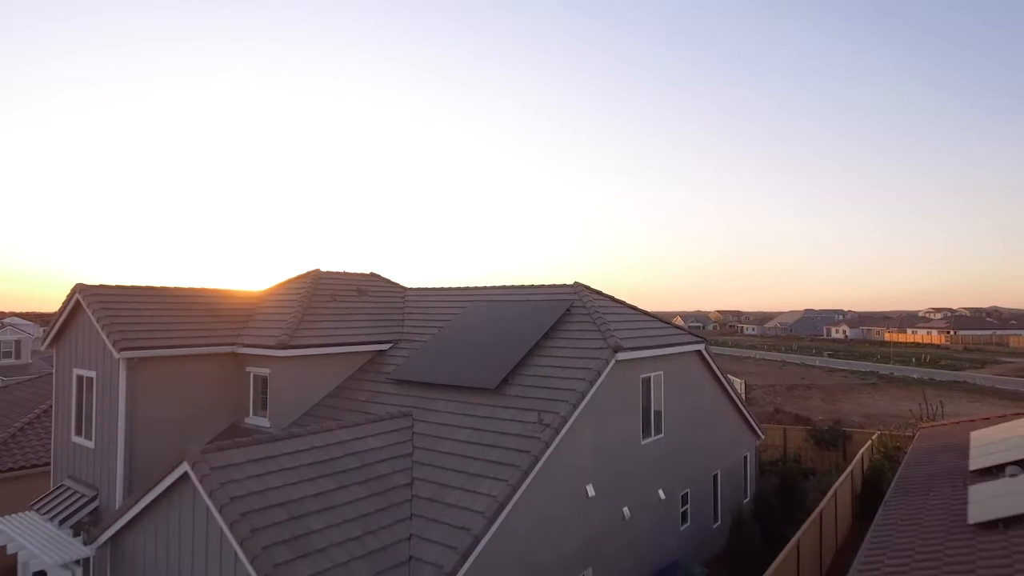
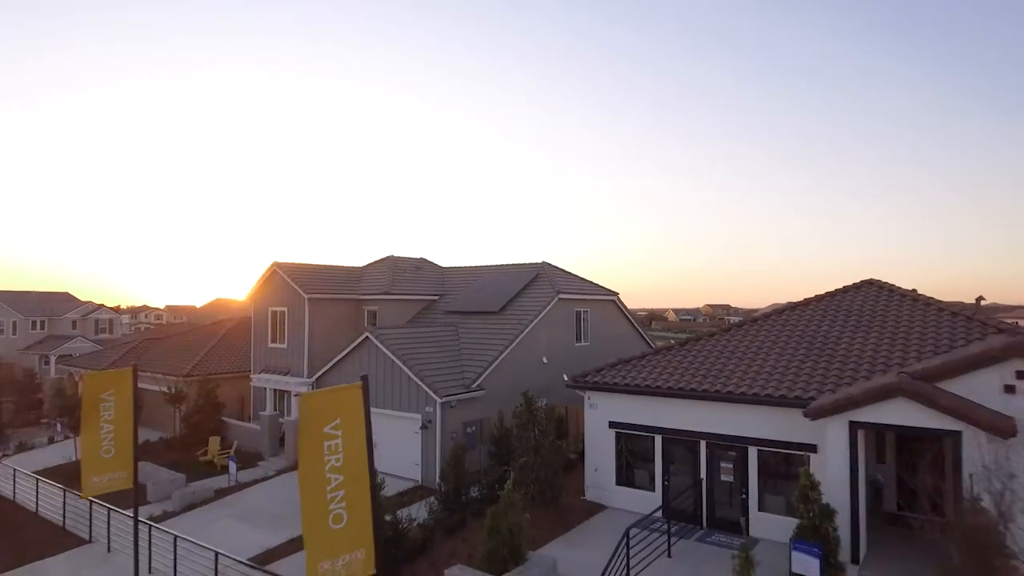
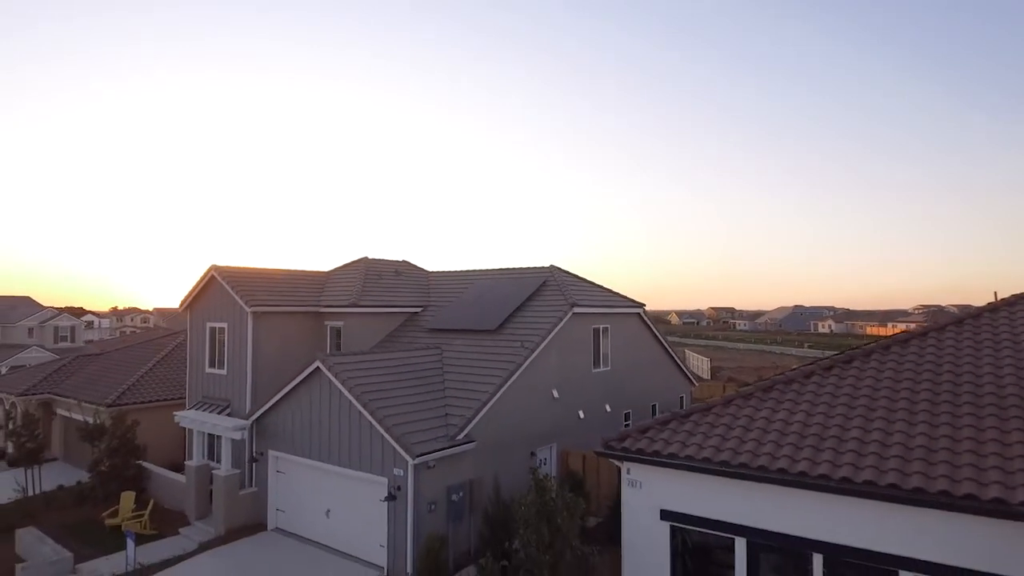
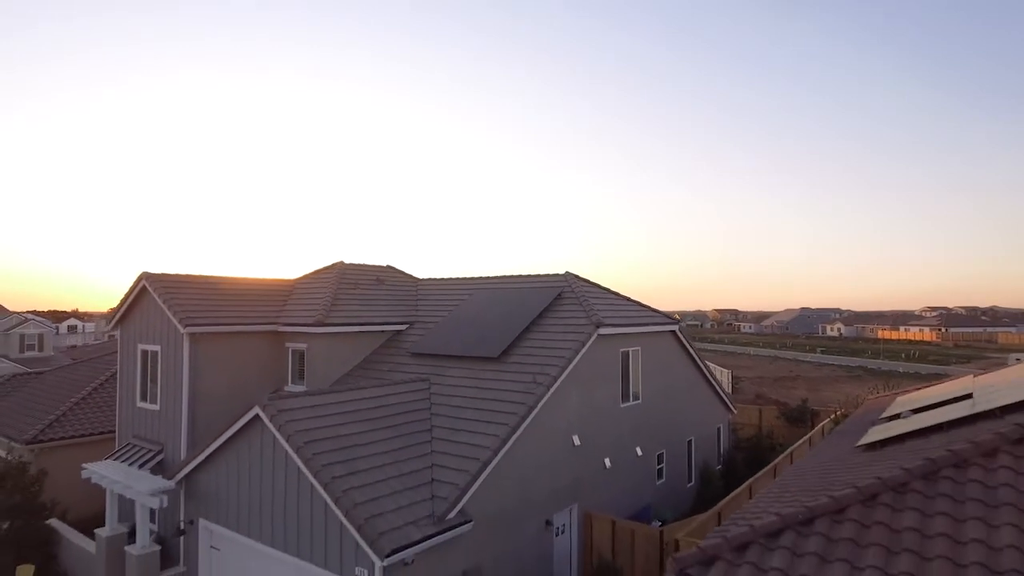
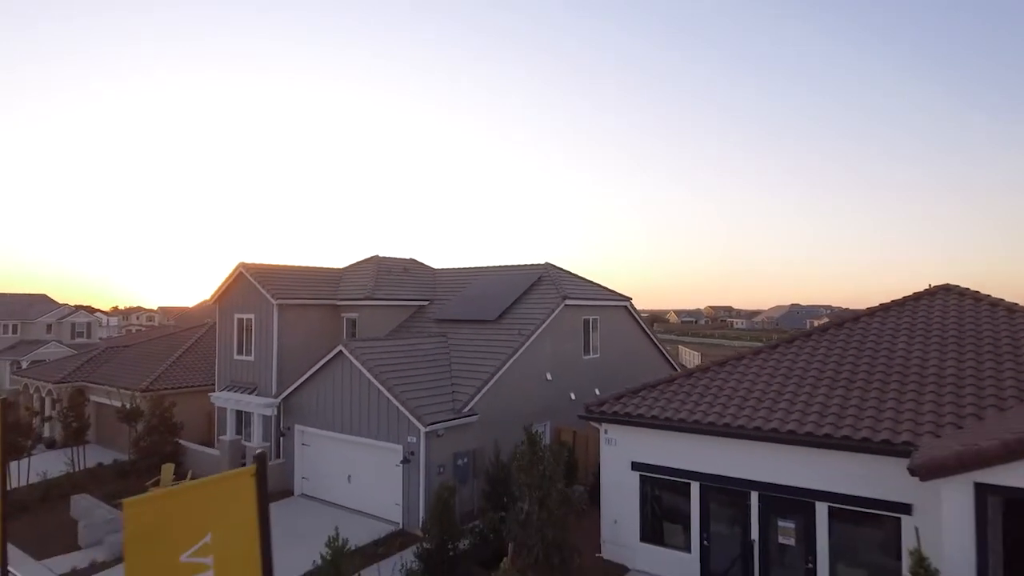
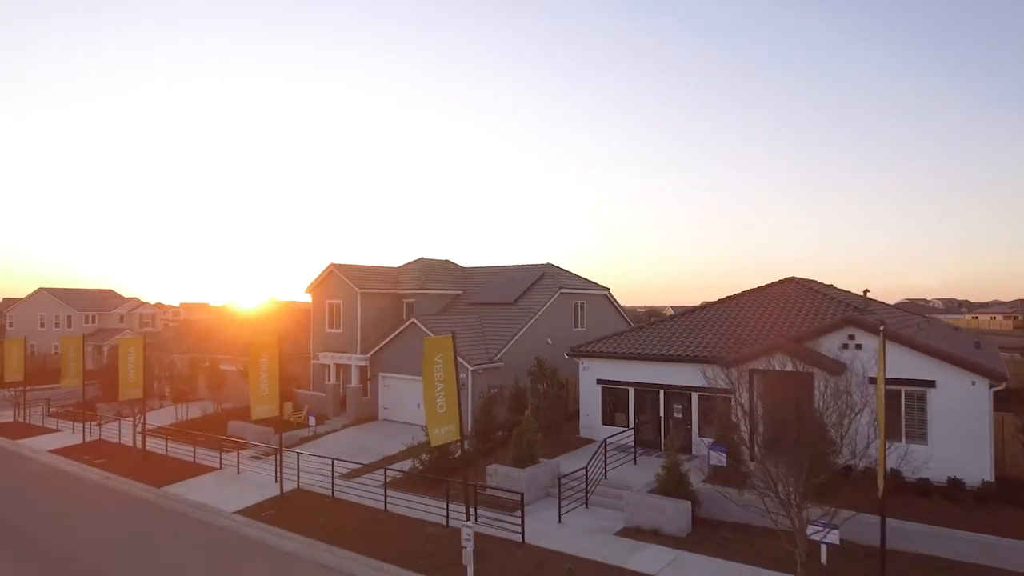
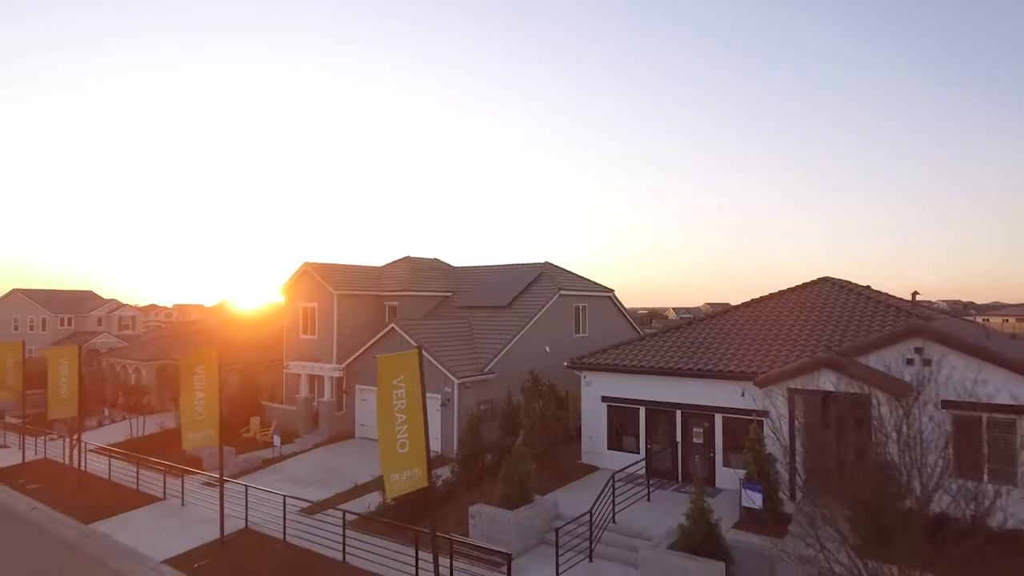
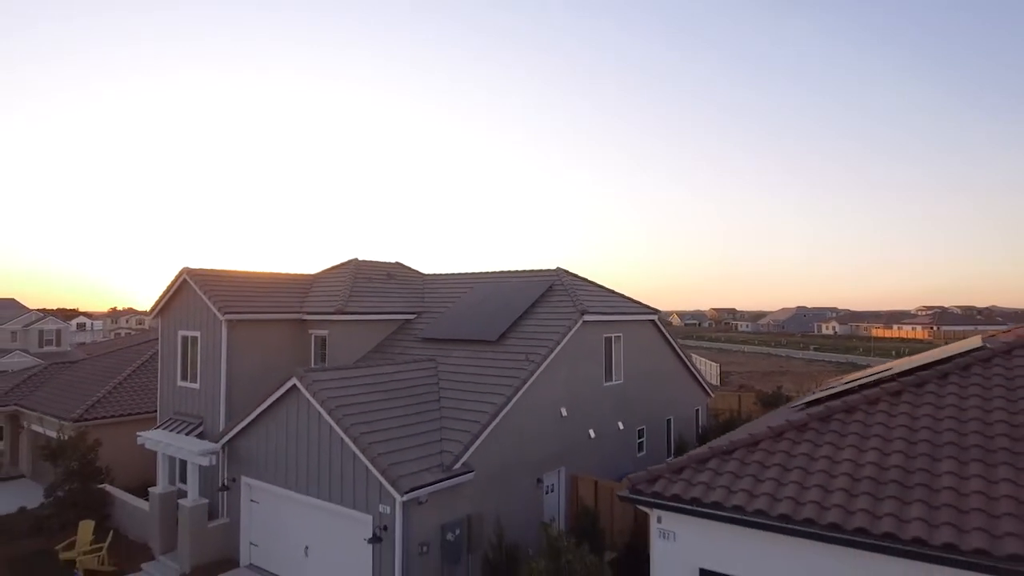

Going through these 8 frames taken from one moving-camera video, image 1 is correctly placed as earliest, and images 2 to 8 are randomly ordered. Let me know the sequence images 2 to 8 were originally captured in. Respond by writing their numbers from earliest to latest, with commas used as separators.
4, 8, 3, 5, 2, 7, 6
